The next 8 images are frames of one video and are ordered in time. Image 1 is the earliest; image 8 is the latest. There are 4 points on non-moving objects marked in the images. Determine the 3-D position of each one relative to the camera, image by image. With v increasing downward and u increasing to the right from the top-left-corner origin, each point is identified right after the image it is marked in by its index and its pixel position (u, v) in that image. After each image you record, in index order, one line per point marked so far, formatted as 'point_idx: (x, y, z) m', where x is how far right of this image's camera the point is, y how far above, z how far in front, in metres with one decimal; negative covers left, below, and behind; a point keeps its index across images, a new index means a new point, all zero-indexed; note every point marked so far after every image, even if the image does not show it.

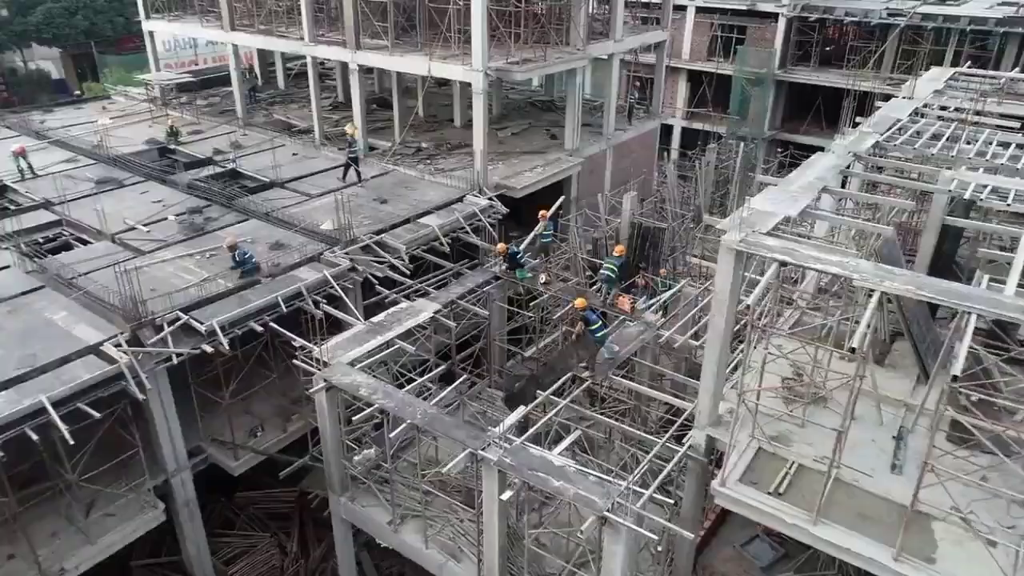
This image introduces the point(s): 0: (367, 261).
0: (-3.5, +0.6, +17.5) m
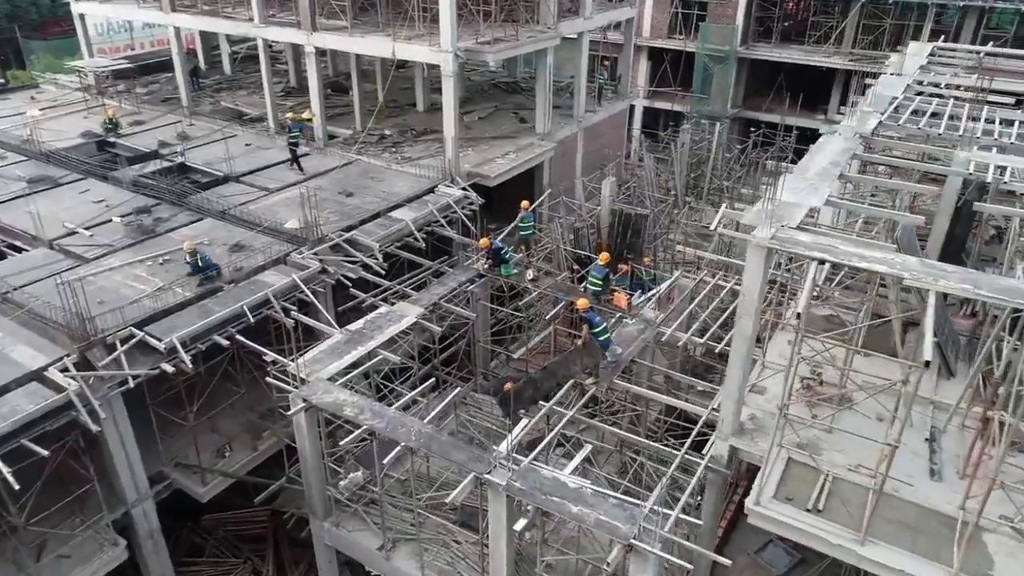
0: (-3.9, +0.6, +16.1) m
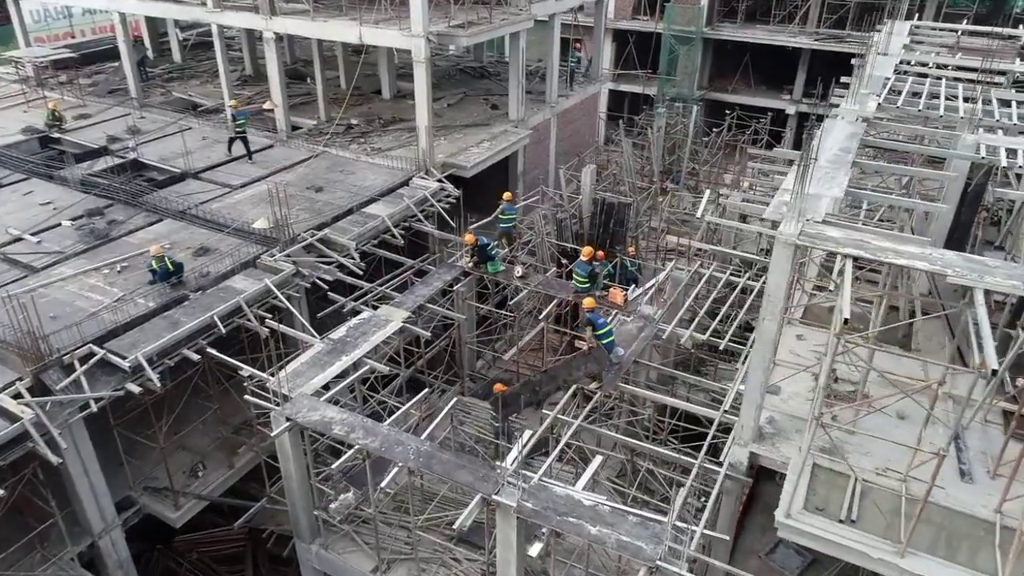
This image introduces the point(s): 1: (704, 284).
0: (-4.2, +0.5, +15.1) m
1: (+4.1, +0.1, +15.4) m
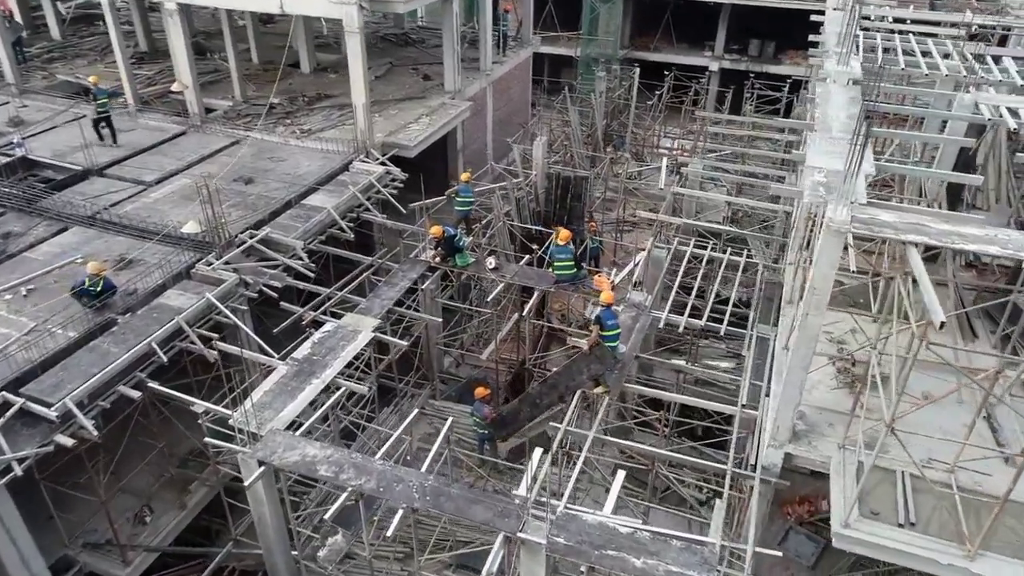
0: (-4.7, +0.3, +13.3) m
1: (+3.4, +0.5, +14.6) m
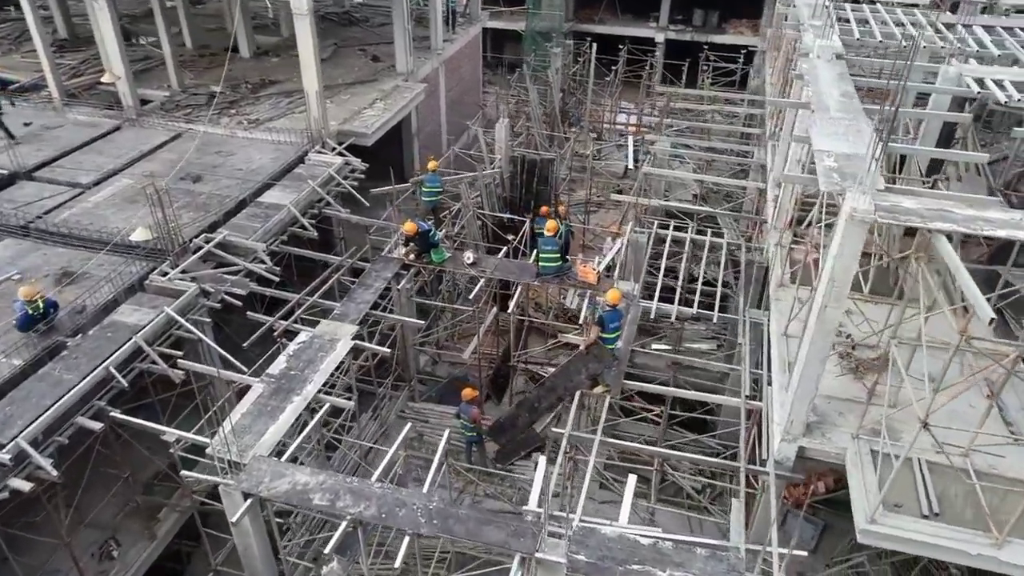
0: (-5.1, +0.2, +12.4) m
1: (+3.0, +0.8, +14.2) m
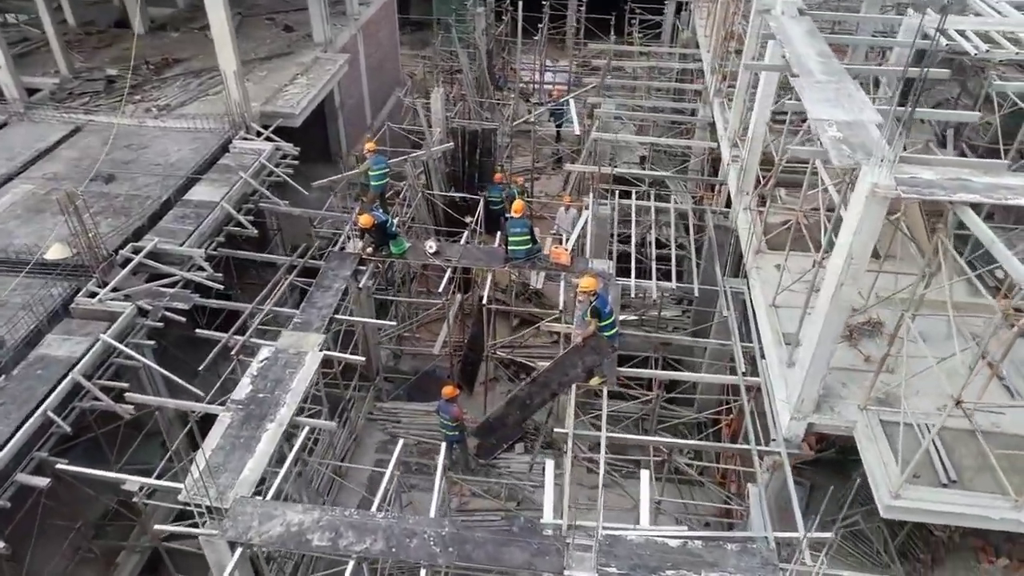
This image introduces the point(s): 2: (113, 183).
0: (-5.5, -0.1, +11.1) m
1: (+2.2, +1.4, +13.8) m
2: (-7.4, +2.0, +13.6) m
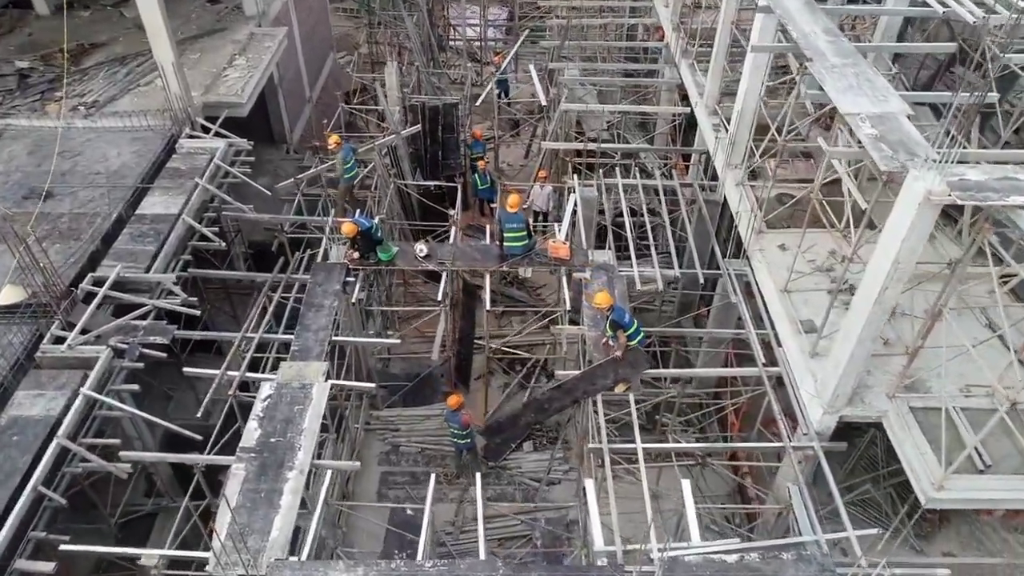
0: (-5.4, -0.6, +10.1) m
1: (+1.8, +1.7, +13.4) m
2: (-7.7, +1.5, +12.2) m
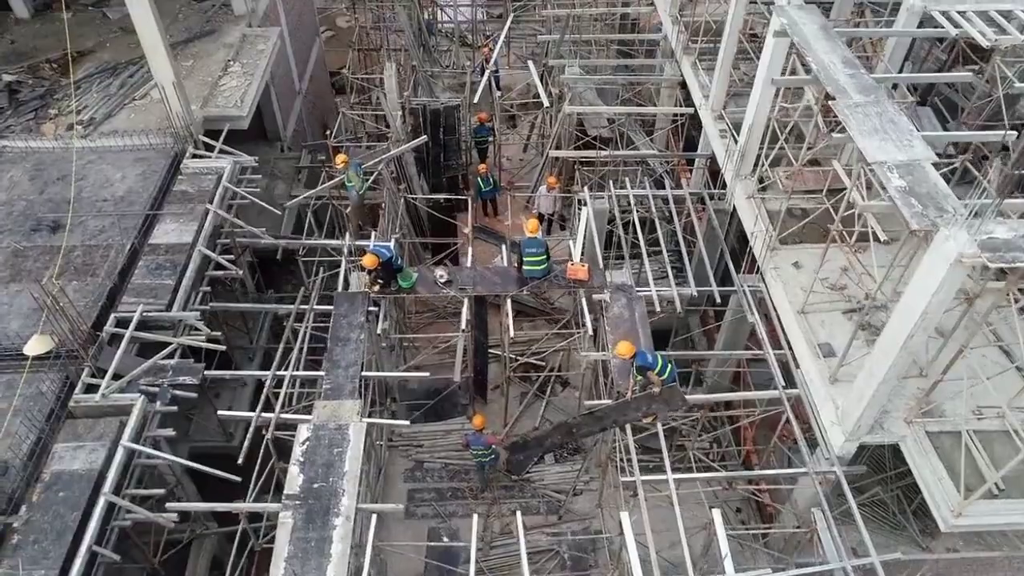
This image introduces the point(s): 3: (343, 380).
0: (-5.0, -1.2, +10.1) m
1: (+2.0, +1.6, +13.5) m
2: (-7.4, +0.9, +12.1) m
3: (-2.3, -1.3, +10.2) m
